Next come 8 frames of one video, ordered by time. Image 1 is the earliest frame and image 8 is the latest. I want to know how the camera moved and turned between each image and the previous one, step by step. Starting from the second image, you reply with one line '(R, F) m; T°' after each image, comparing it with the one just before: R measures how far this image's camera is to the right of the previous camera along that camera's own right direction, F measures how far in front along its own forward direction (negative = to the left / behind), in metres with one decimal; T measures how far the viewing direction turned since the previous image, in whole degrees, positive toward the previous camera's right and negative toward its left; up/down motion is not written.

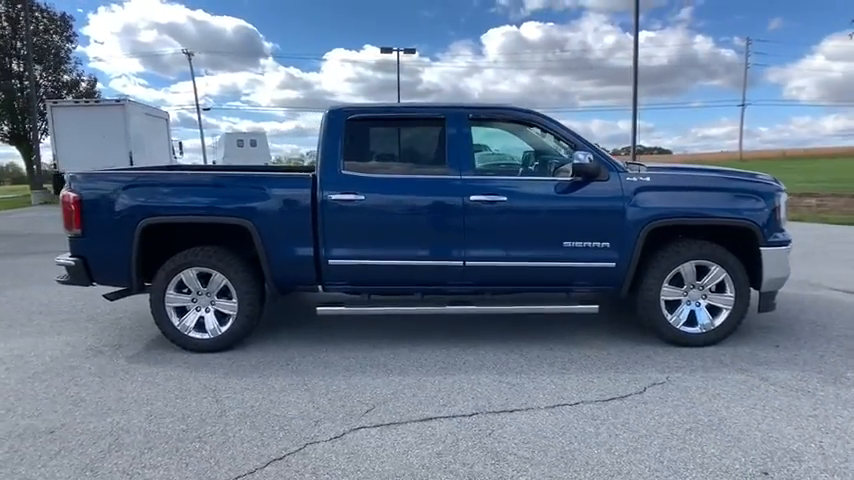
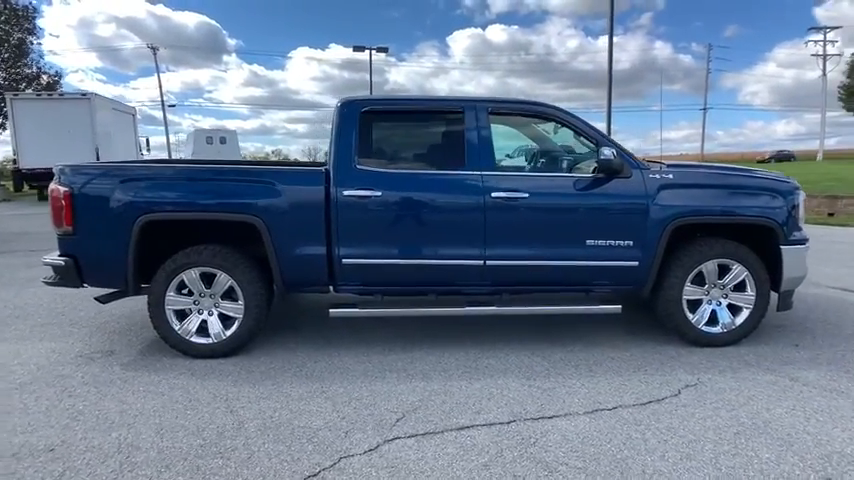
(-0.4, +0.2) m; +4°
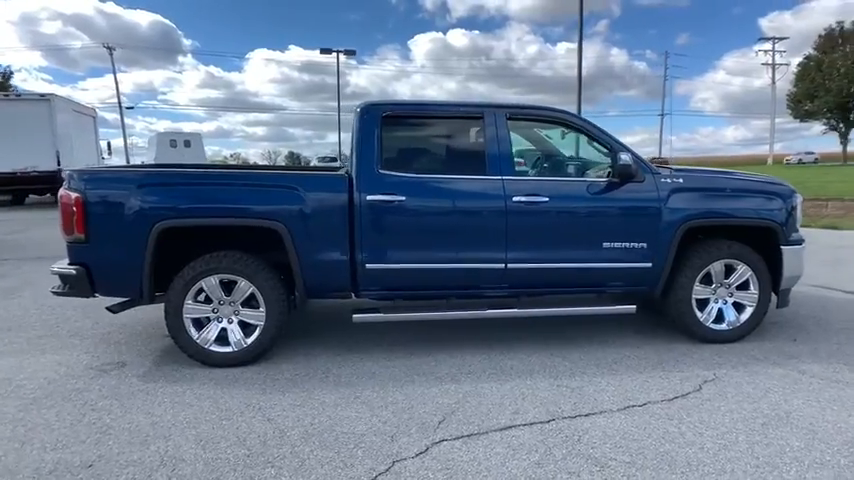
(-0.5, 0.0) m; +4°
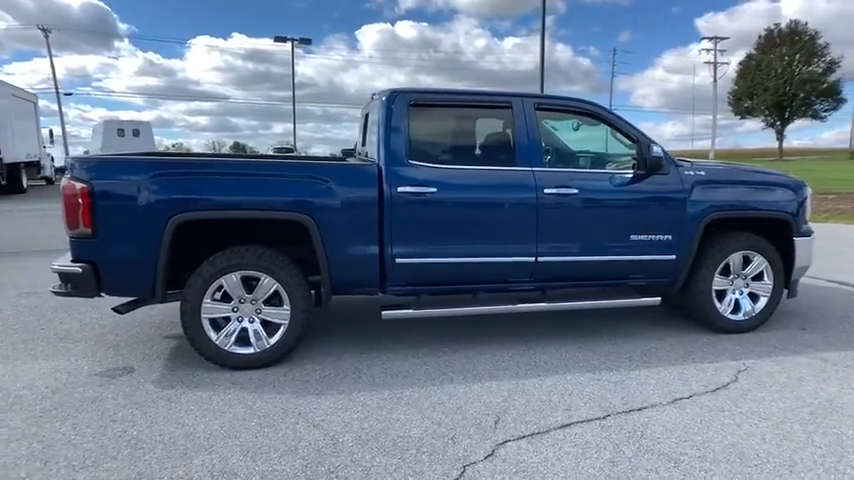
(-0.6, +0.2) m; +5°
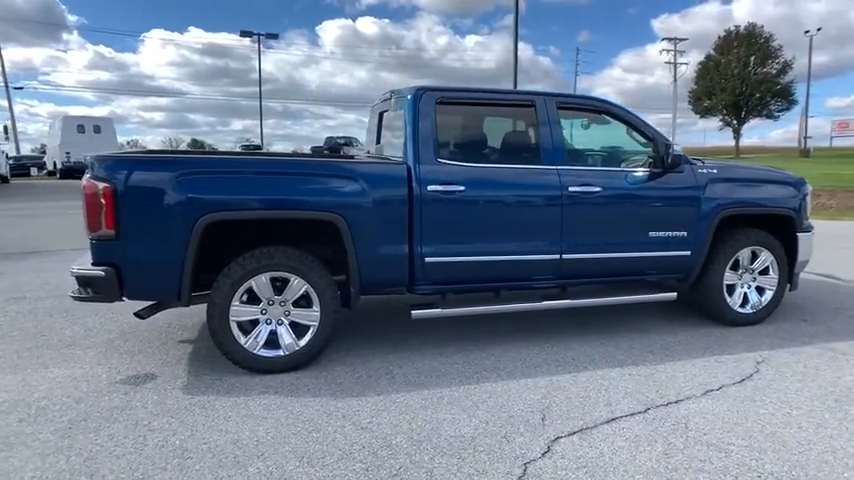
(-0.5, 0.0) m; +4°
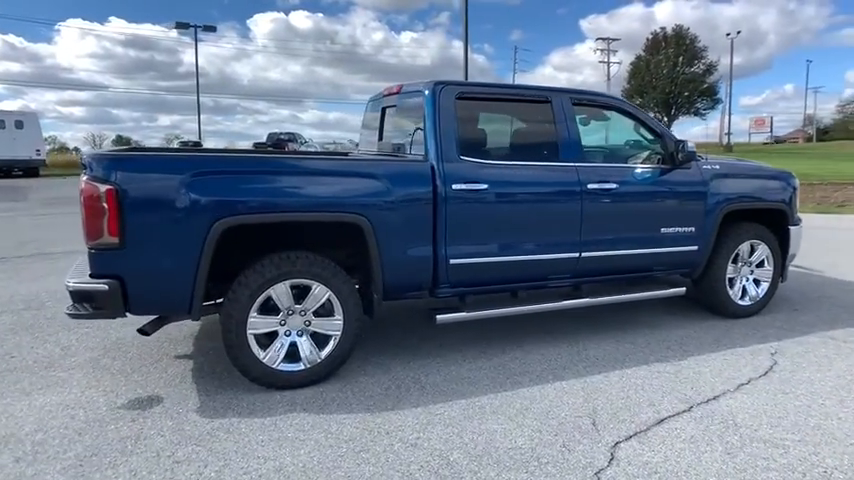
(-0.6, +0.2) m; +6°
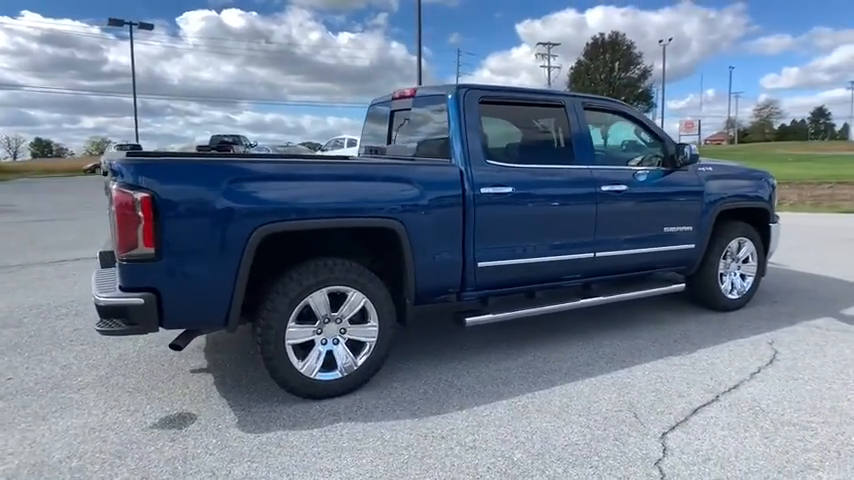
(-0.6, 0.0) m; +6°
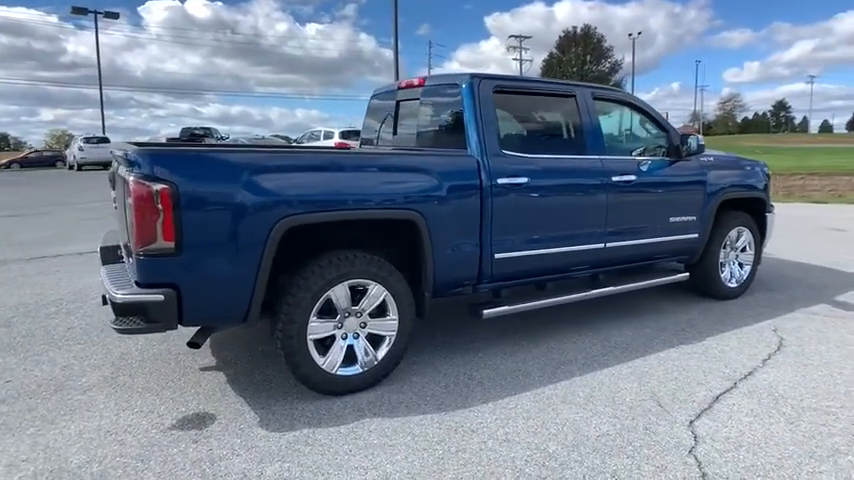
(-0.3, +0.1) m; +3°
